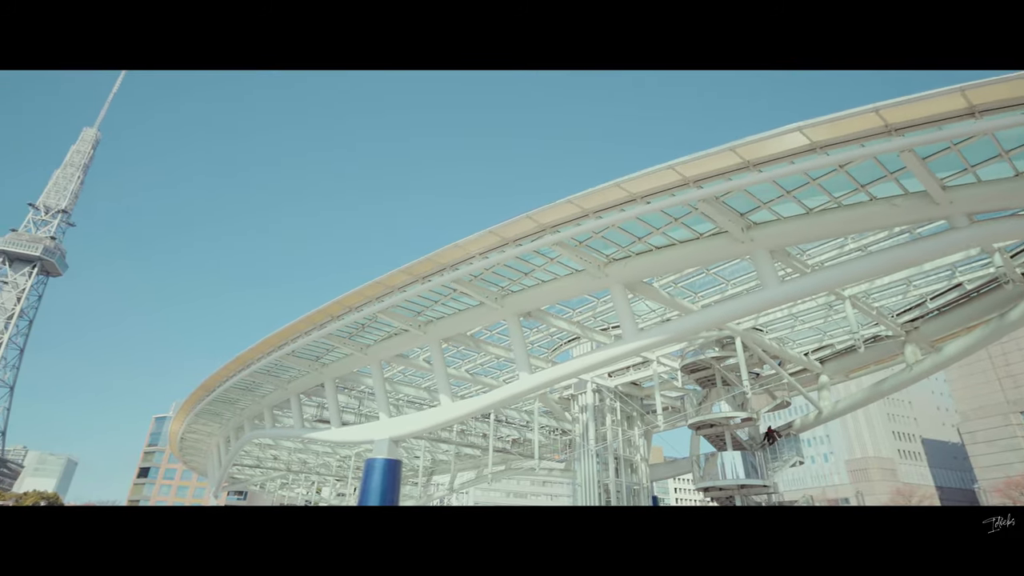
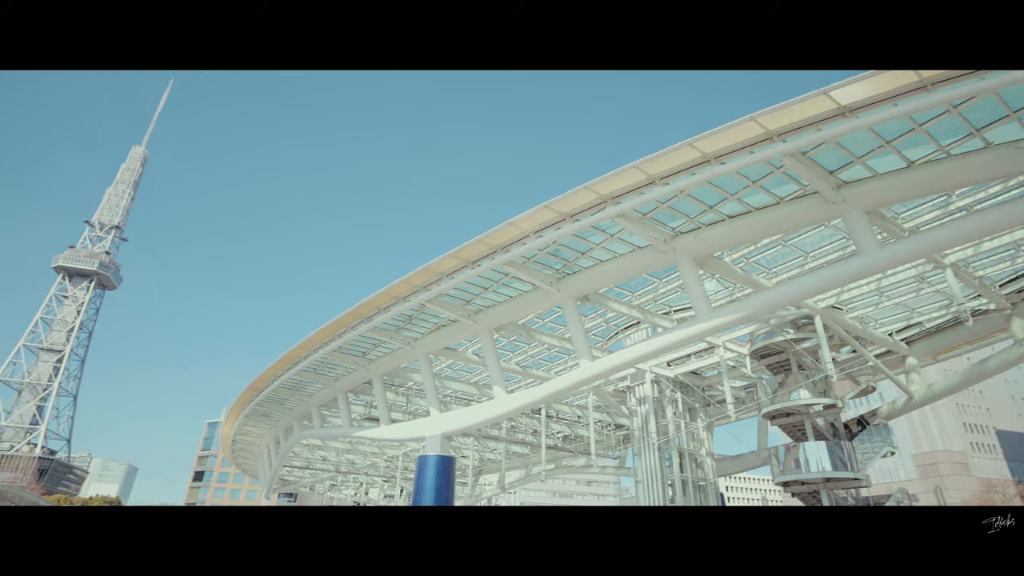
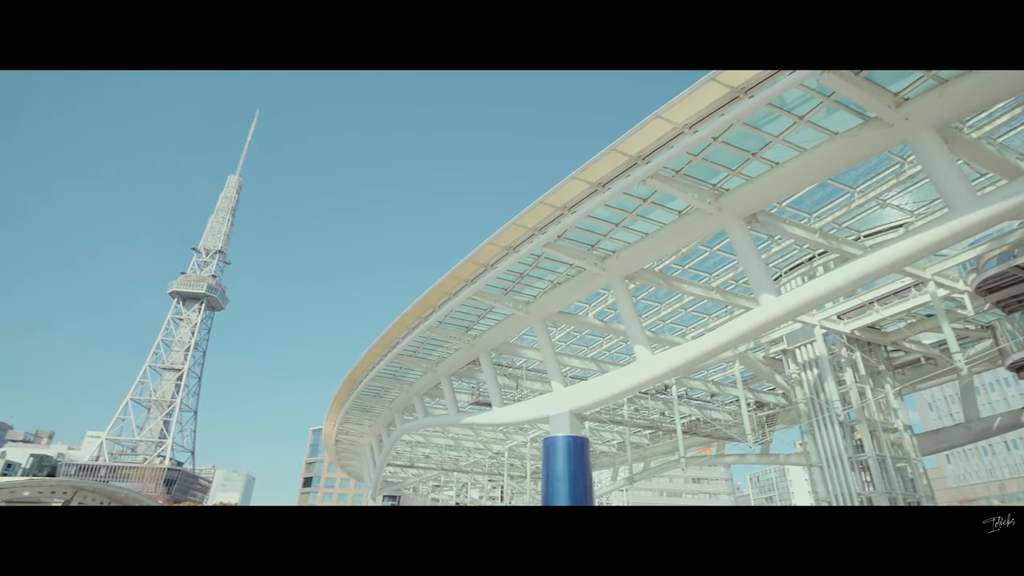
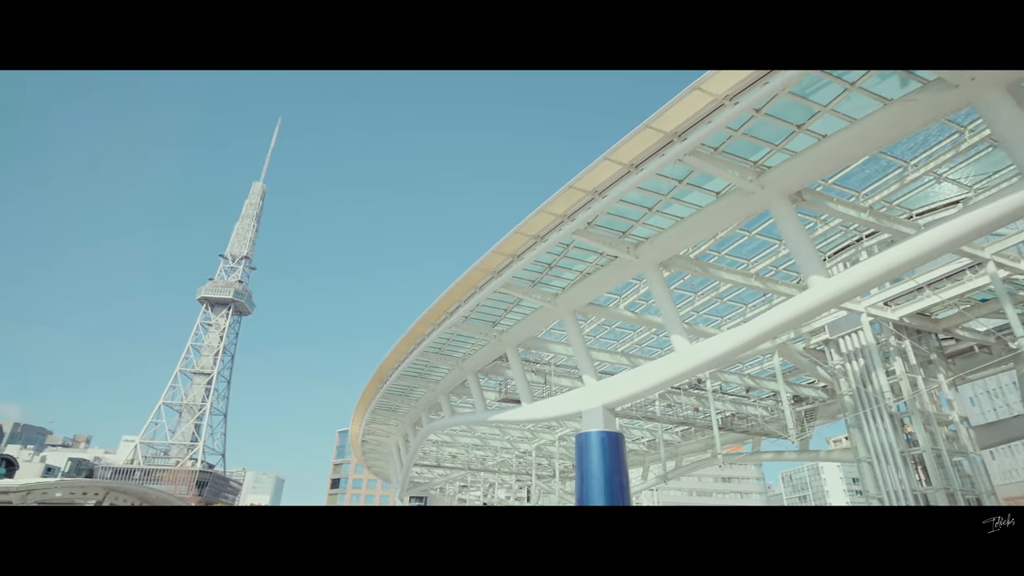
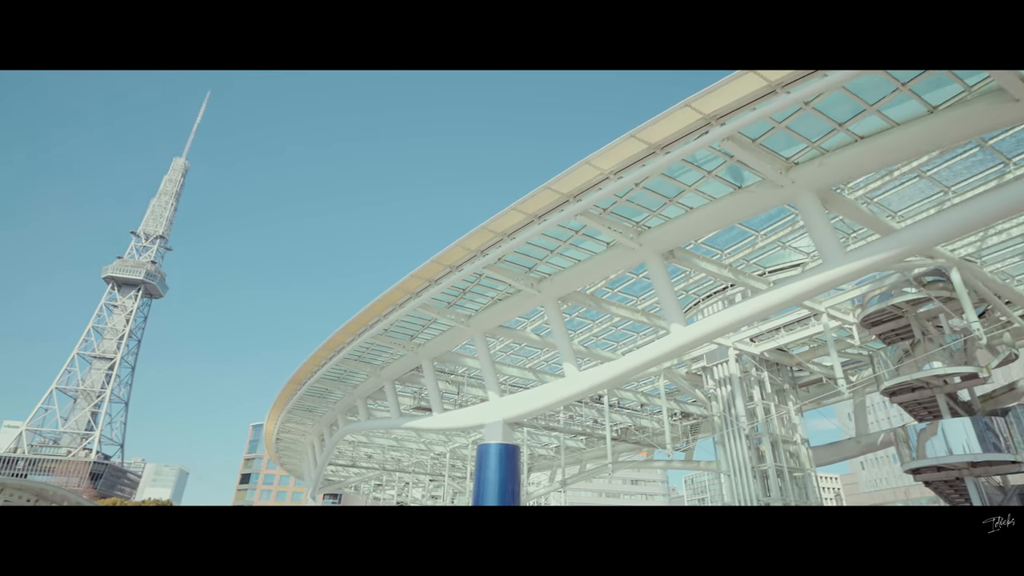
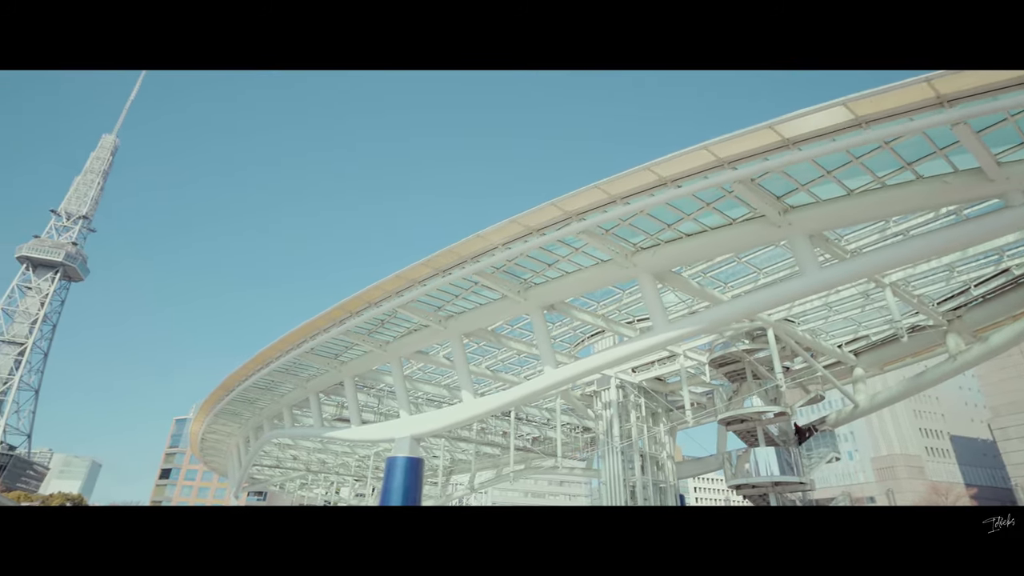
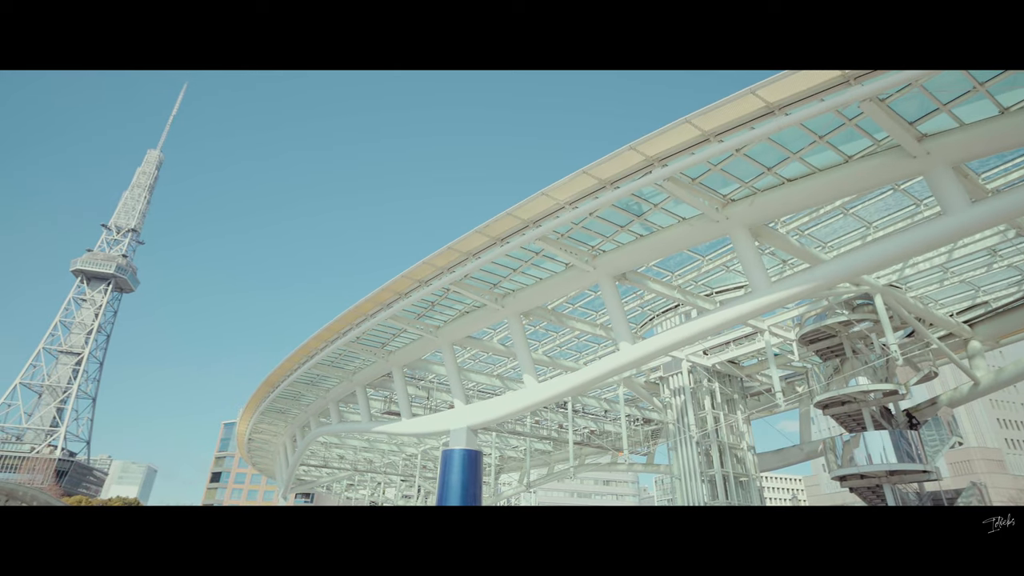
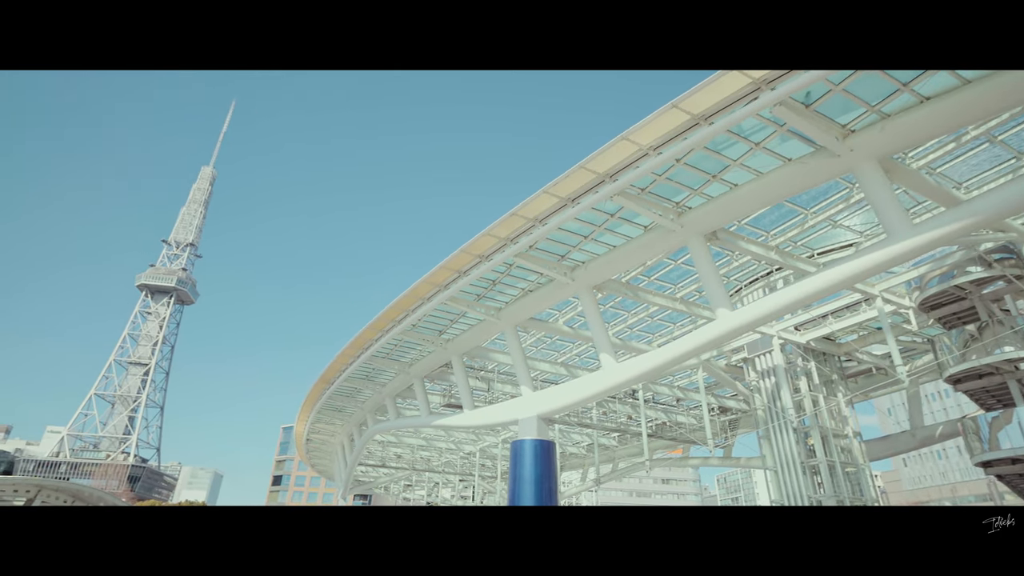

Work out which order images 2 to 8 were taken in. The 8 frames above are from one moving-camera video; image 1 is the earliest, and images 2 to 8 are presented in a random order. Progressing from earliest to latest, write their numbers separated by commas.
6, 2, 7, 5, 8, 3, 4
